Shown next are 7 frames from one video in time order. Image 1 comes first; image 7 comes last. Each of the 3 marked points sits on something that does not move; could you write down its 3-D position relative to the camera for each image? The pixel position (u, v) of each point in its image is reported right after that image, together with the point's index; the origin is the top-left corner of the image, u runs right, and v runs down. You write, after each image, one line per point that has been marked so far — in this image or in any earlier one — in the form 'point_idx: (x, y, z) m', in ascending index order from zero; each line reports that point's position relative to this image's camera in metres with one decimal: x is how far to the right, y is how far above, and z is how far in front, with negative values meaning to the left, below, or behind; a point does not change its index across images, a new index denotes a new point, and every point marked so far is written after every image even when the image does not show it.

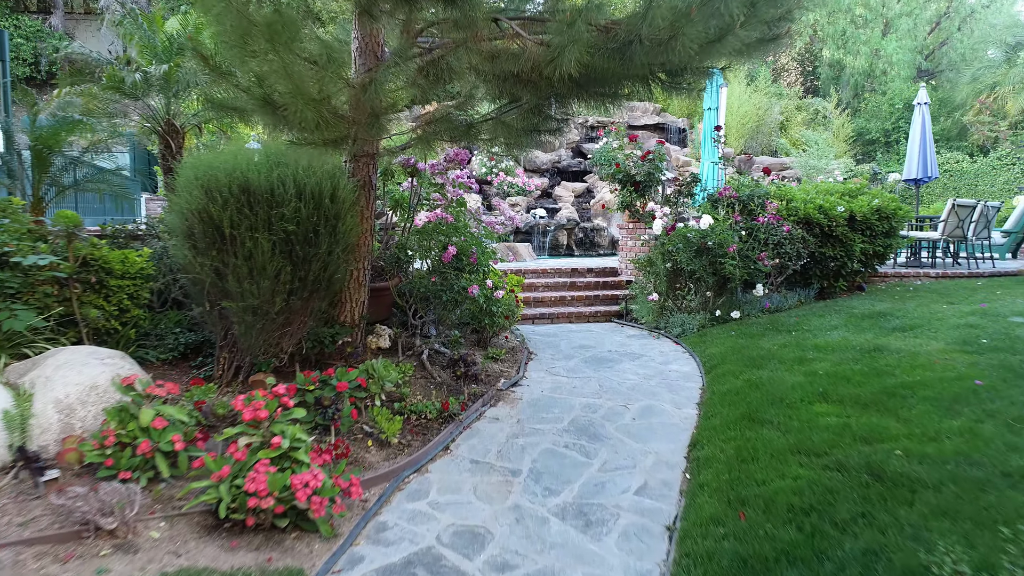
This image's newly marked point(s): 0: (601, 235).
0: (+1.8, +1.1, +14.7) m
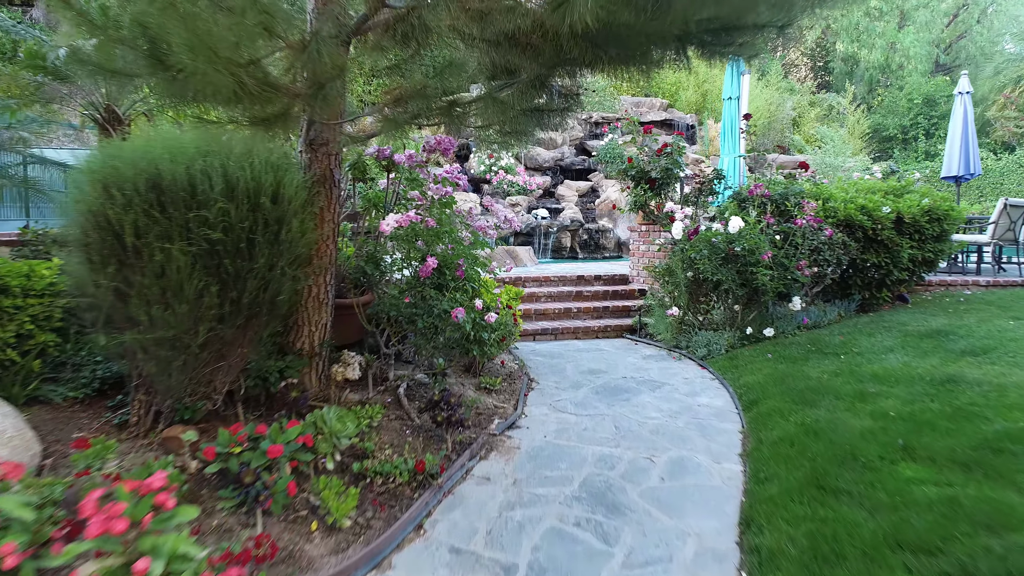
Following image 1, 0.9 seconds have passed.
0: (+1.8, +1.0, +13.8) m
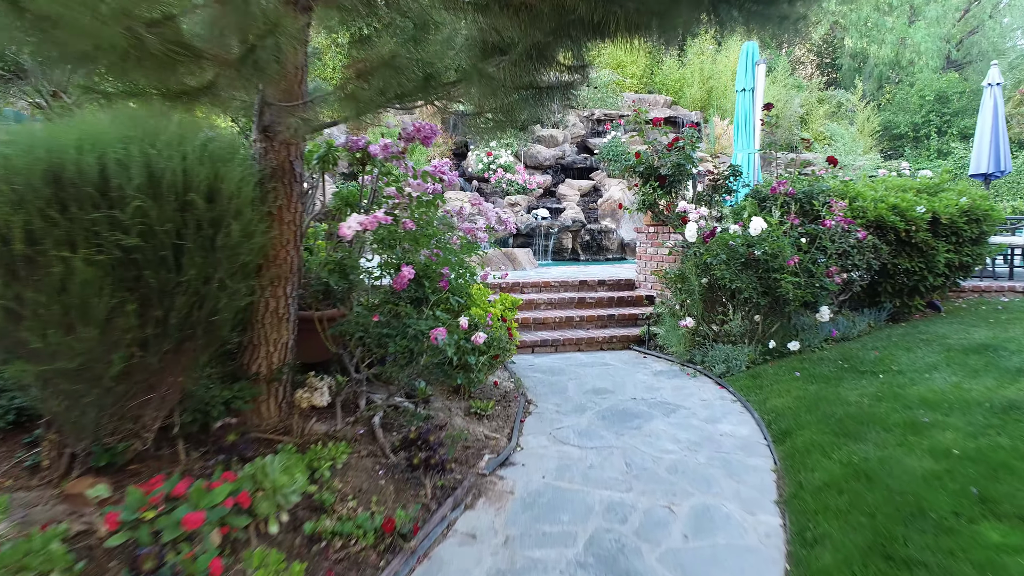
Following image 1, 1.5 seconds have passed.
0: (+1.8, +0.9, +13.3) m
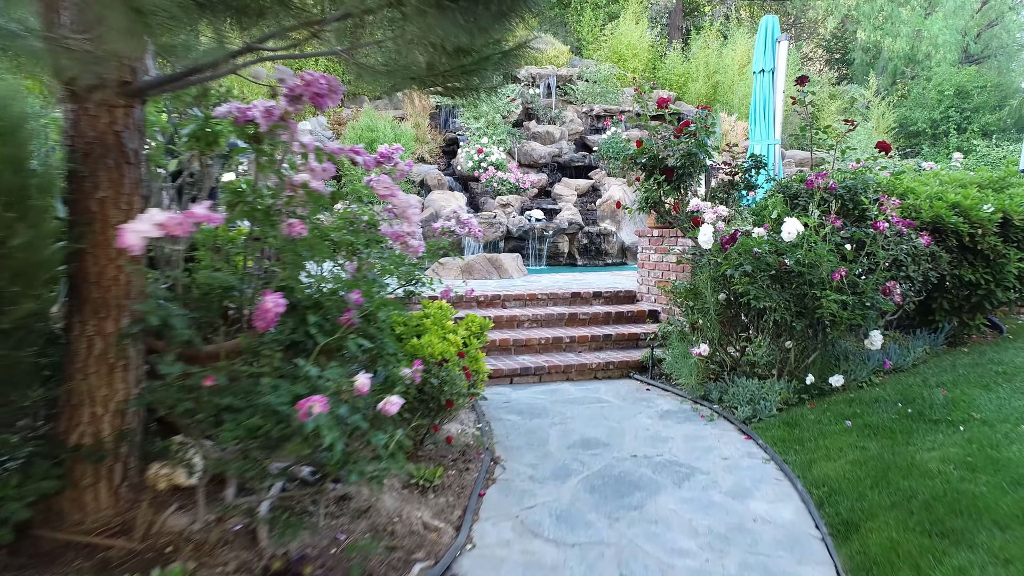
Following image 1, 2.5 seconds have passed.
0: (+1.6, +0.8, +12.3) m
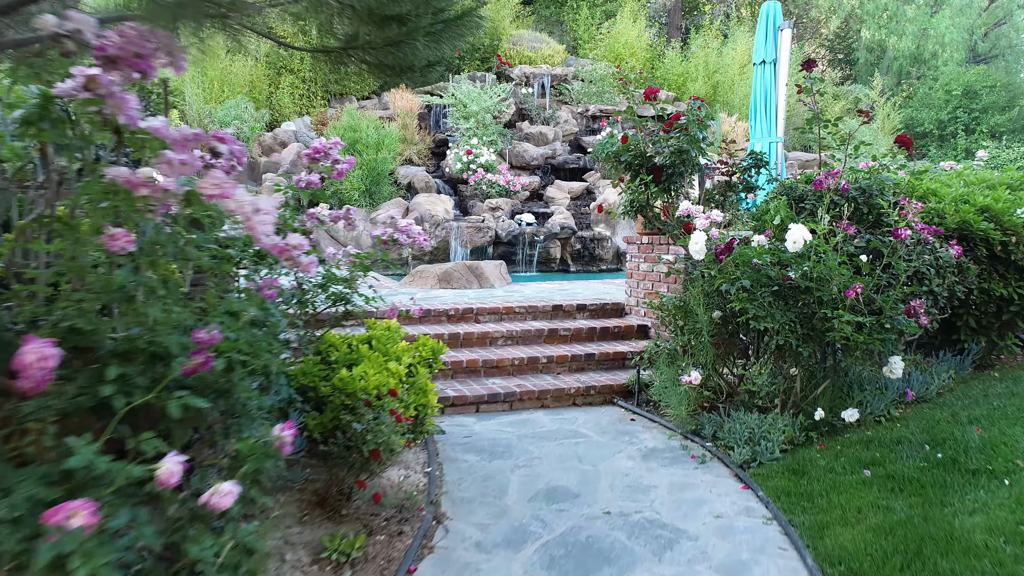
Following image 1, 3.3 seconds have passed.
0: (+1.5, +0.7, +11.8) m
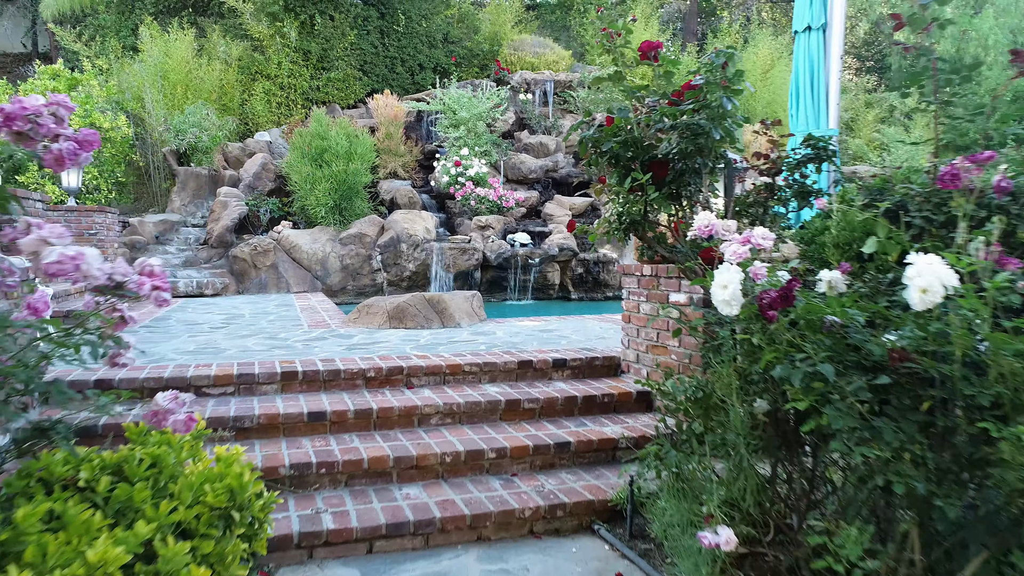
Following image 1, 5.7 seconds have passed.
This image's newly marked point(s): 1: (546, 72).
0: (+1.4, +0.2, +10.3) m
1: (+0.7, +4.6, +15.5) m
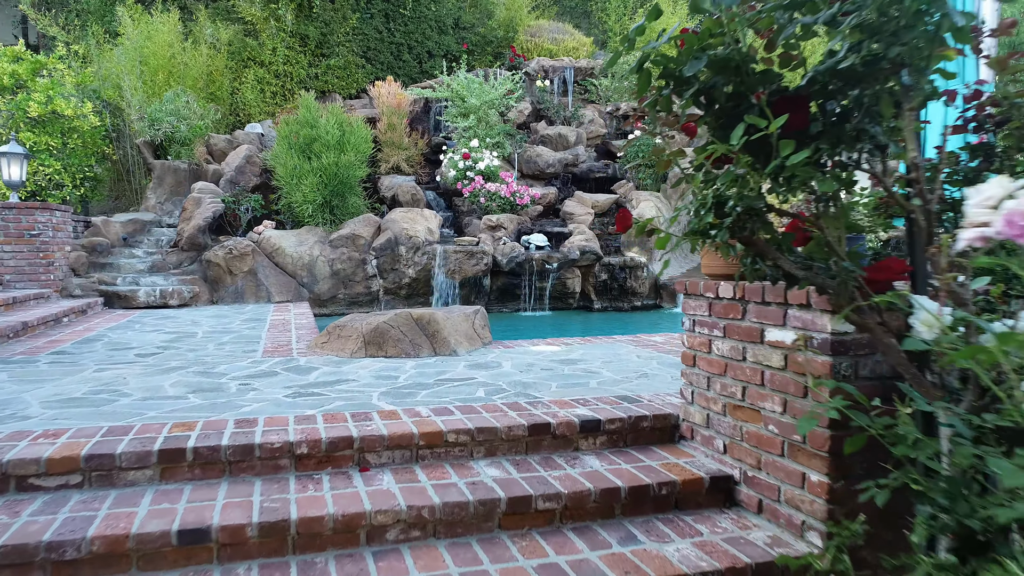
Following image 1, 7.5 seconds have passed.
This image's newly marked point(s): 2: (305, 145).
0: (+1.5, +0.1, +9.0) m
1: (+1.0, +4.5, +14.2) m
2: (-2.6, +1.8, +9.1) m
